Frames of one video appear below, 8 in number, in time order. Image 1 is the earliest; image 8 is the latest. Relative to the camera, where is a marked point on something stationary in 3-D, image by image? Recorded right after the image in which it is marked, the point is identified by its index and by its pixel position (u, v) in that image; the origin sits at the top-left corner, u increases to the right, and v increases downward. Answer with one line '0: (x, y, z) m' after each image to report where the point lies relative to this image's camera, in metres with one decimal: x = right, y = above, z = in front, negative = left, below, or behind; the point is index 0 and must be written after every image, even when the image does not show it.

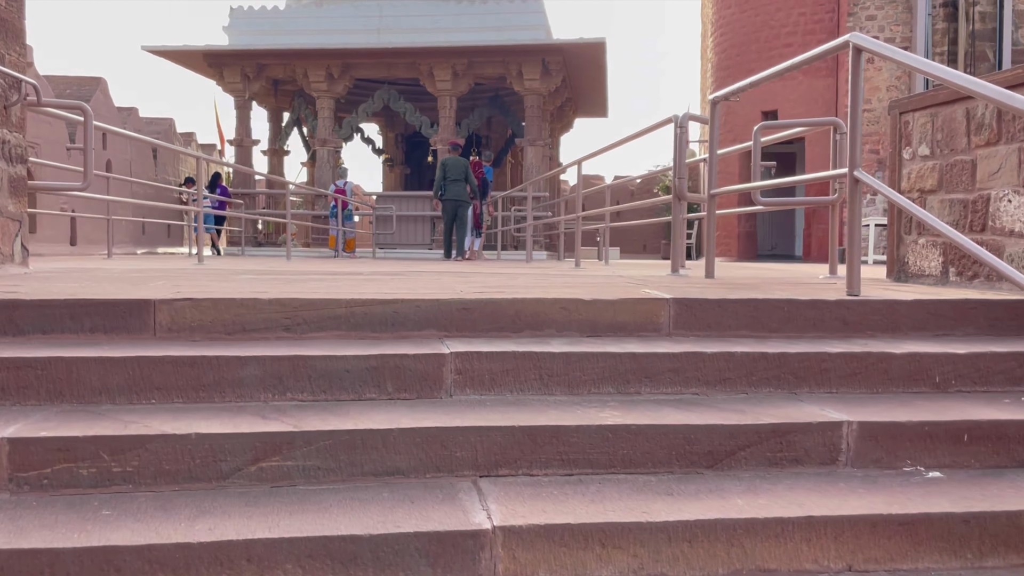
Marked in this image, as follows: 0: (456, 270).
0: (-0.3, +0.1, +5.2) m
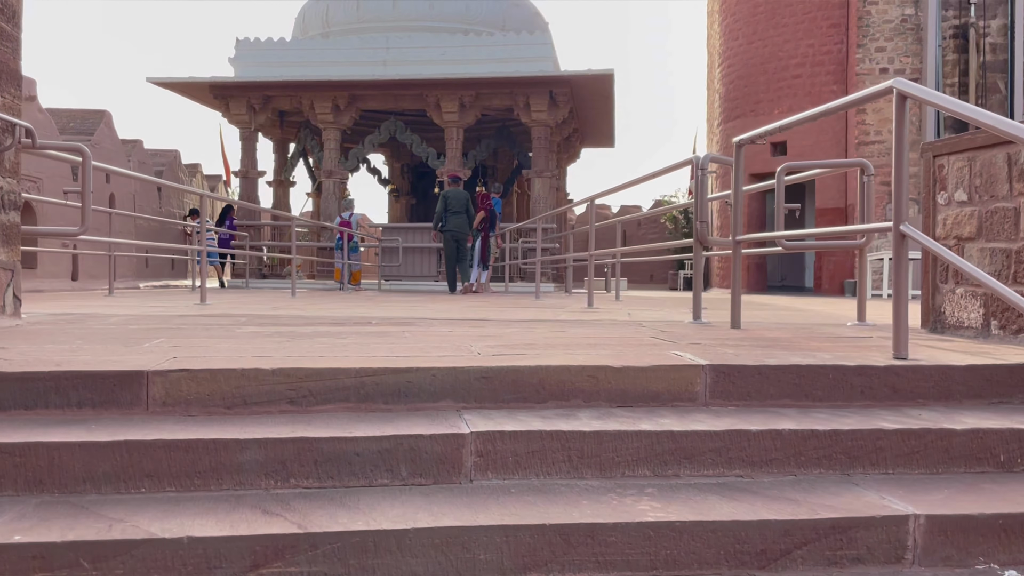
0: (-0.3, -0.2, +5.0) m
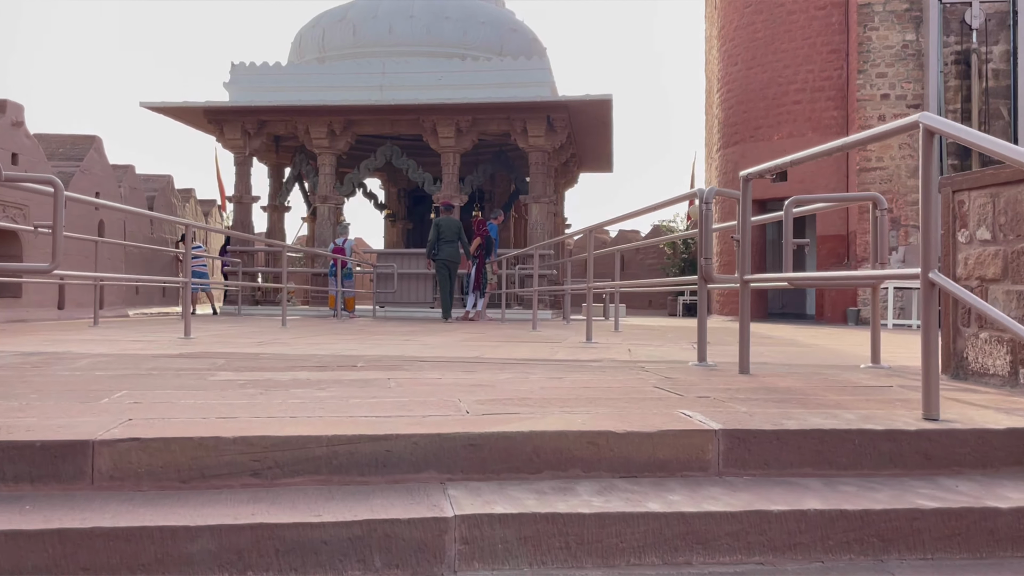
0: (-0.3, -0.4, +4.8) m
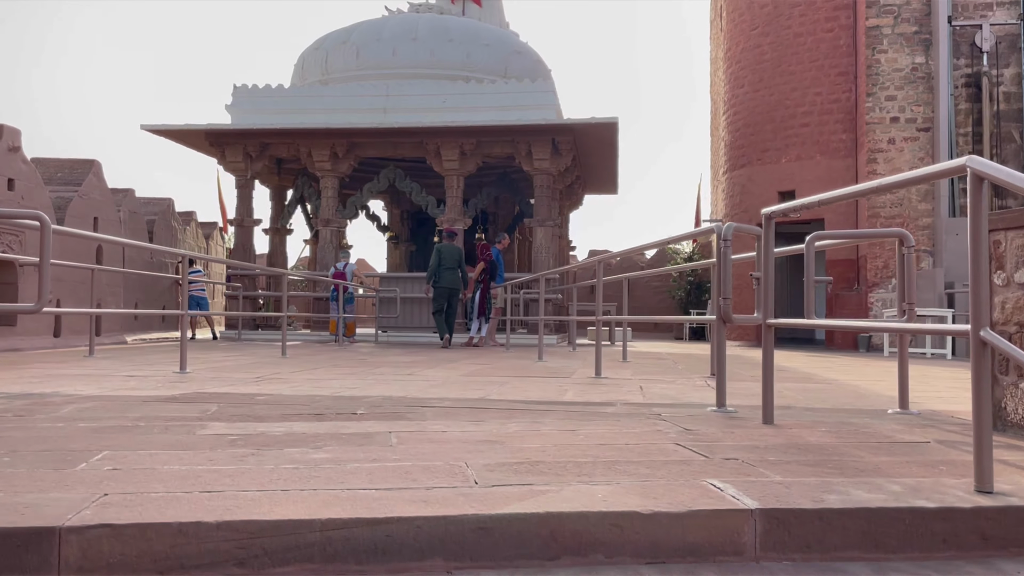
0: (-0.3, -0.6, +4.6) m
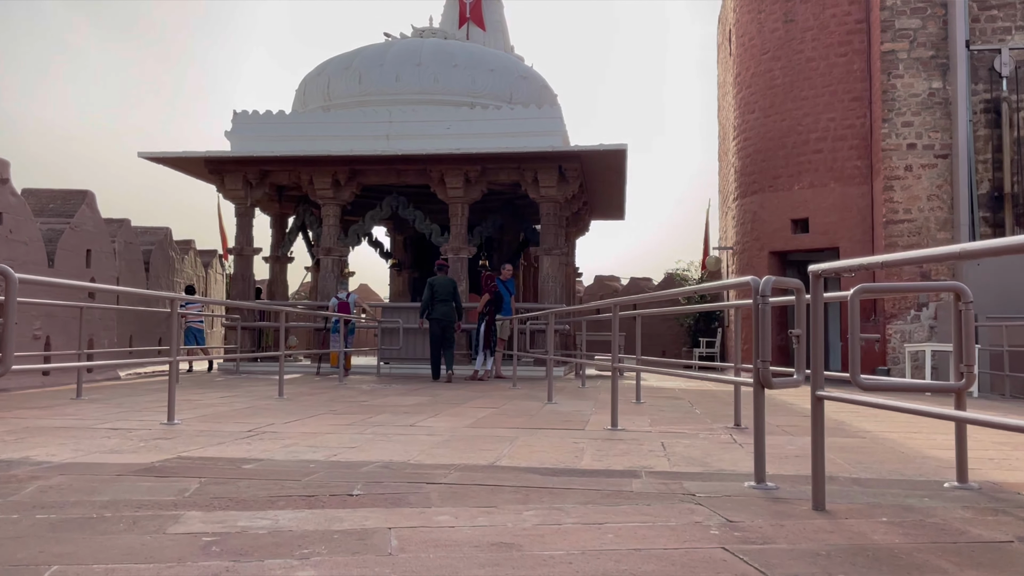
0: (-0.2, -0.8, +4.2) m
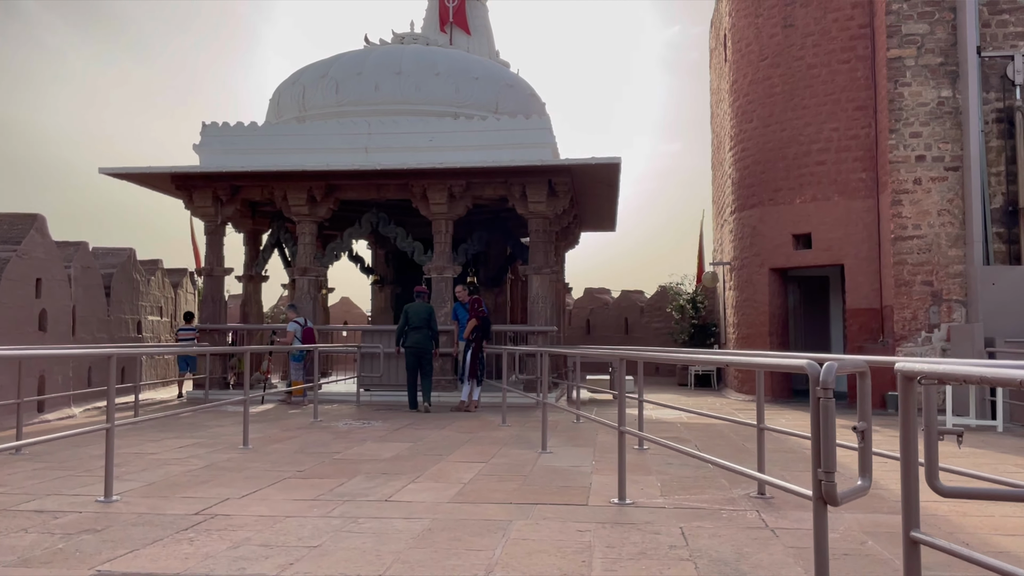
0: (-0.2, -1.1, +3.5) m
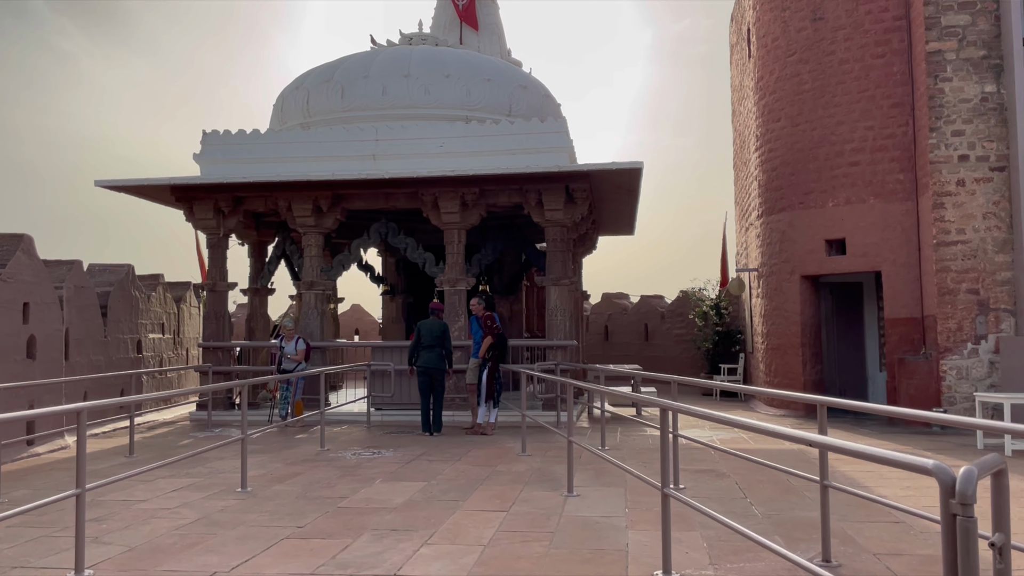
0: (-0.1, -1.3, +2.8) m
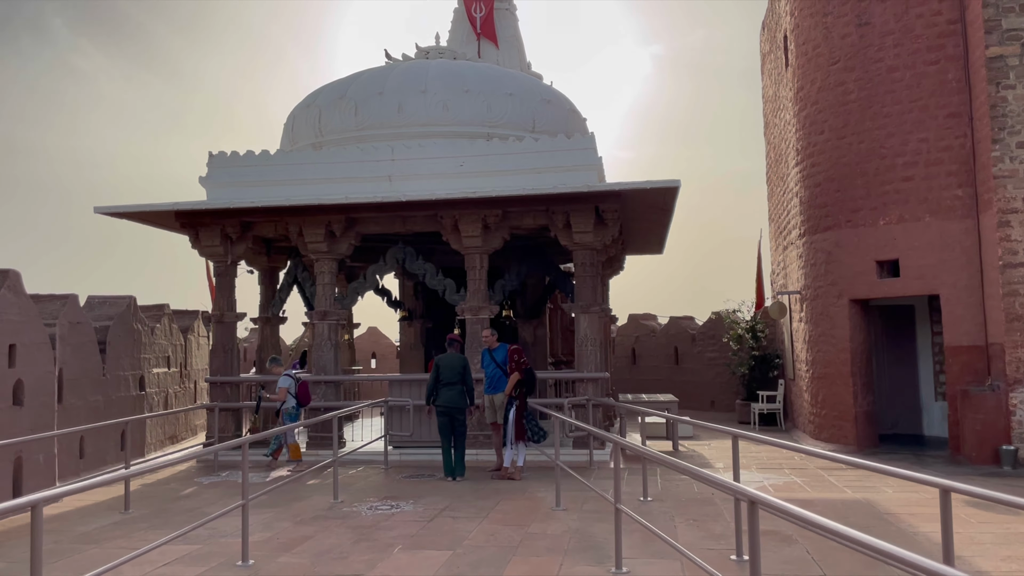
0: (+0.1, -1.6, +2.0) m
